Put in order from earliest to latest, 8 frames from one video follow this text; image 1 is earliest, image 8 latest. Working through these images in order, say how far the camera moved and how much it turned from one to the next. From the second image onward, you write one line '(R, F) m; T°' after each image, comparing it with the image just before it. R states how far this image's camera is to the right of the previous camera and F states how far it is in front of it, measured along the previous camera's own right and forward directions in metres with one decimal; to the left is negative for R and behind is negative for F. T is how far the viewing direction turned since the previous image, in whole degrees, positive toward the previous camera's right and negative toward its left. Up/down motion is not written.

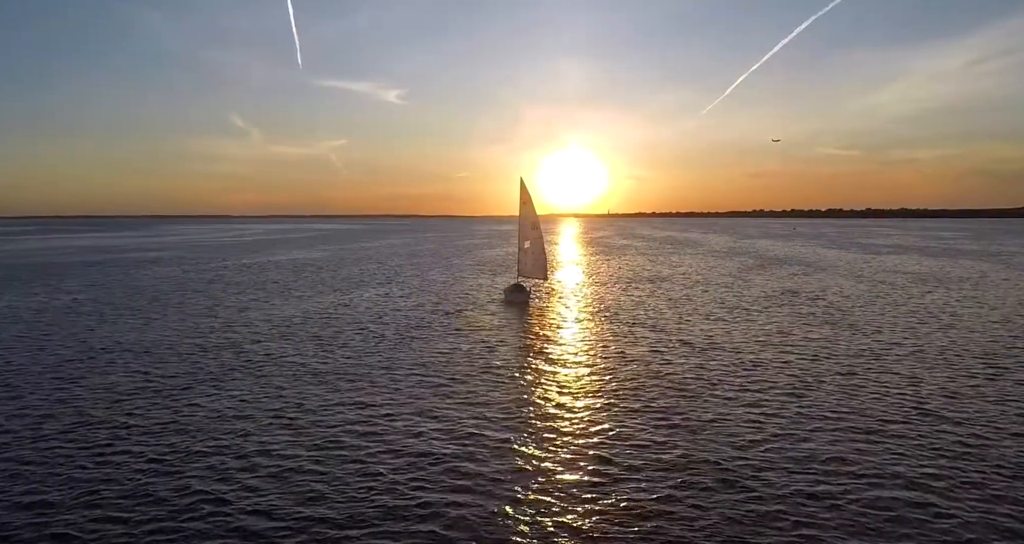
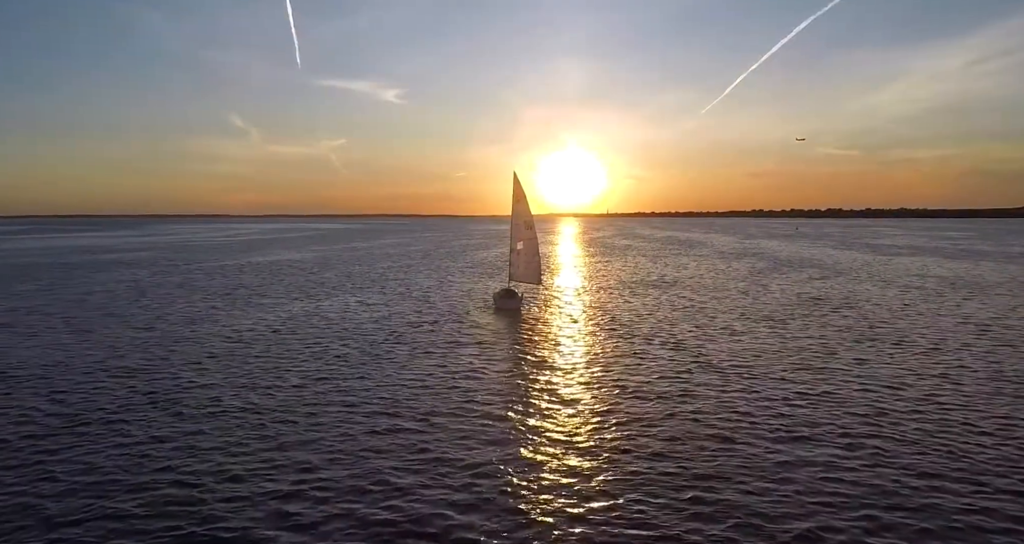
(+0.6, +4.9) m; 0°
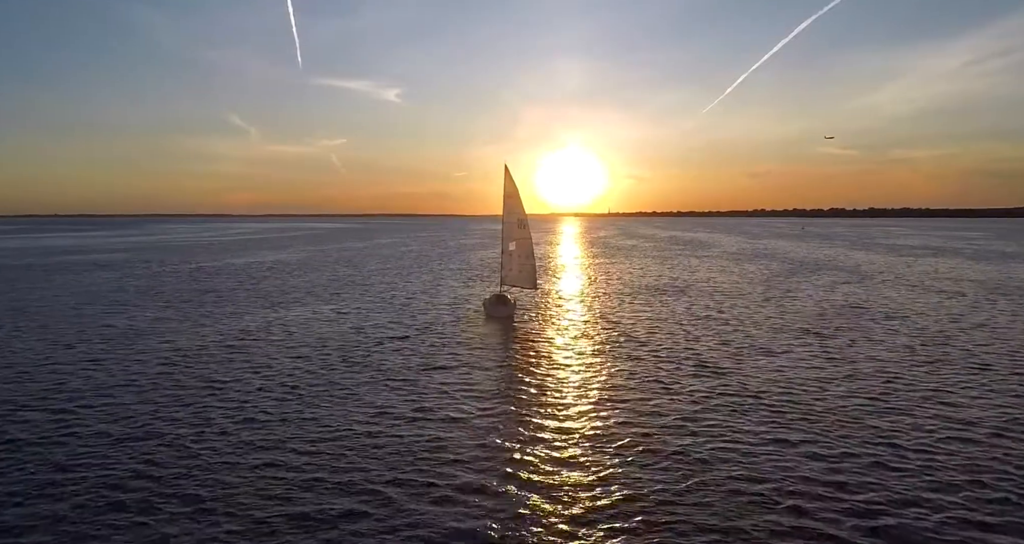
(+0.6, +5.3) m; 0°
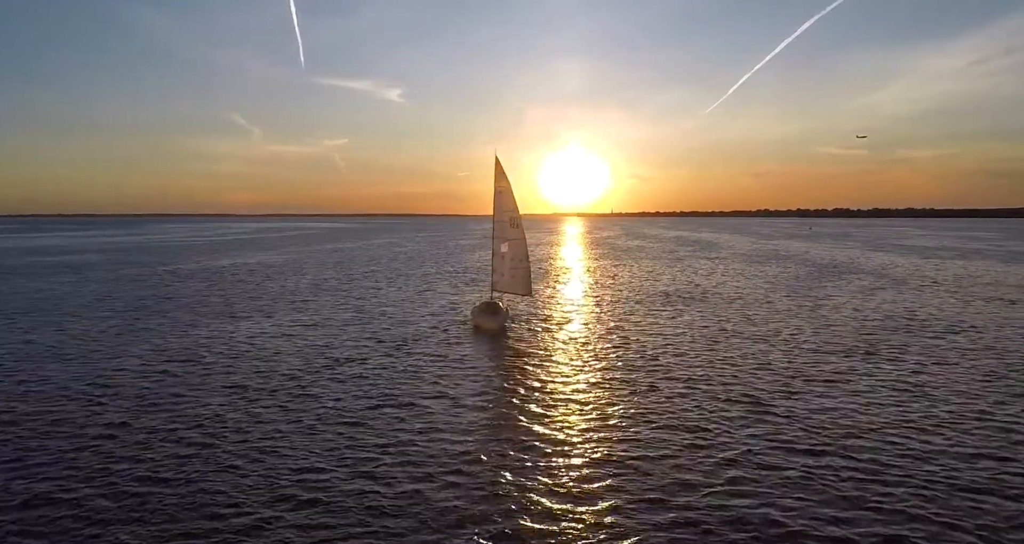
(+0.6, +5.0) m; 0°
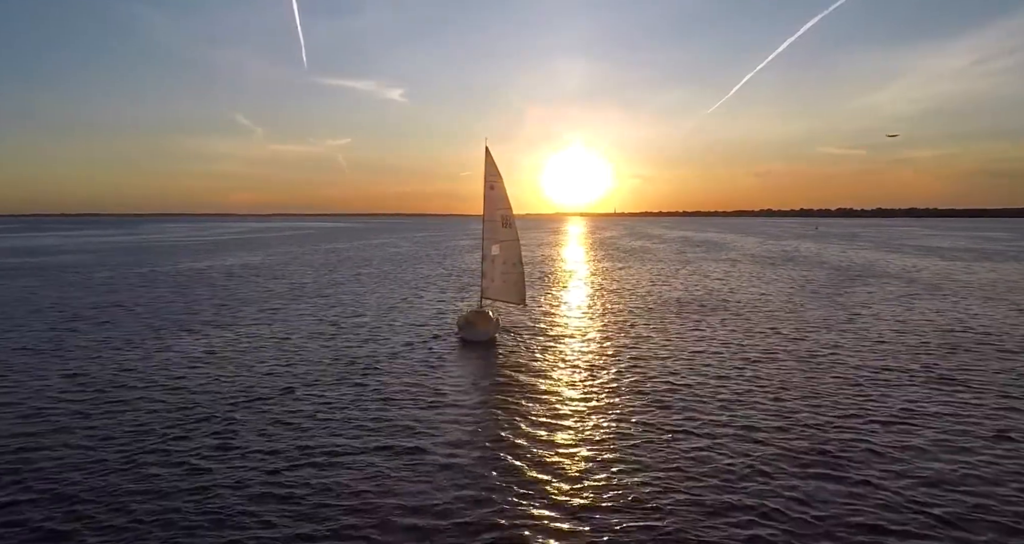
(+0.5, +4.3) m; 0°
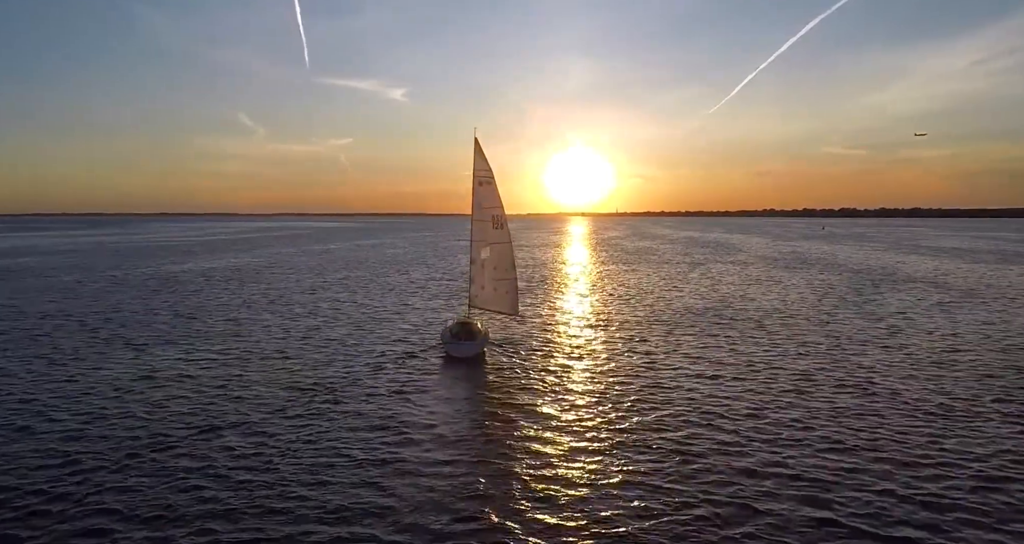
(+0.4, +3.8) m; 0°
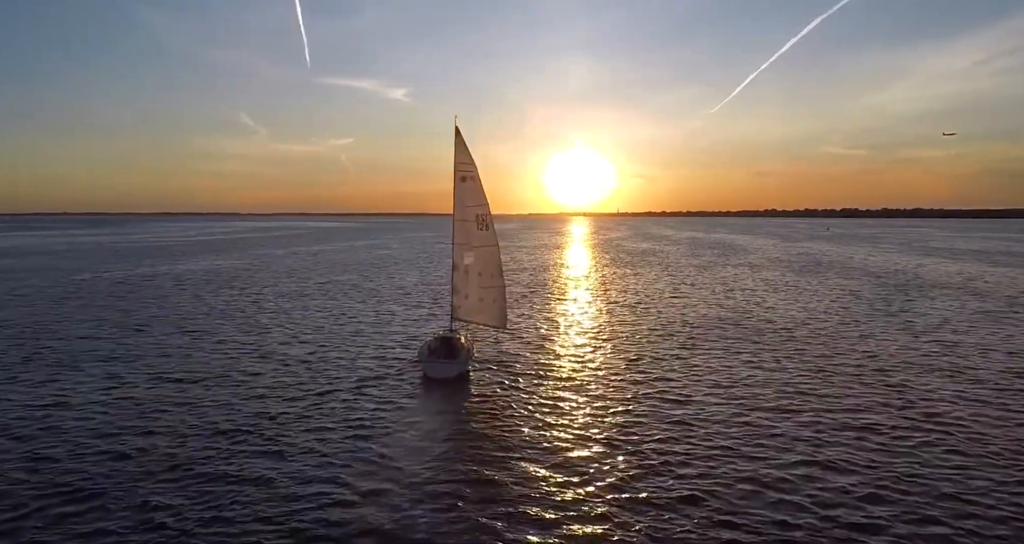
(+0.5, +3.8) m; 0°
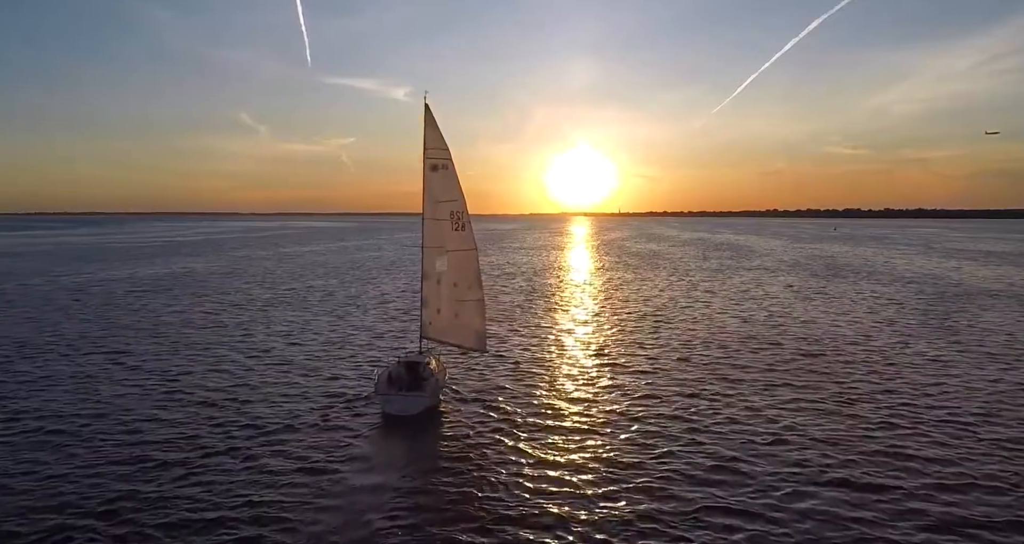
(+0.5, +4.8) m; 0°
